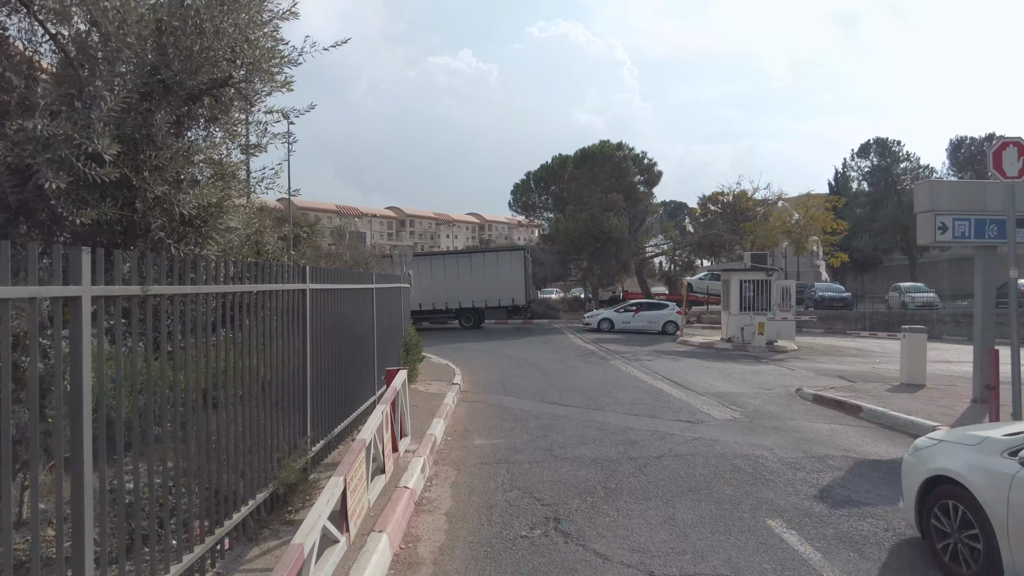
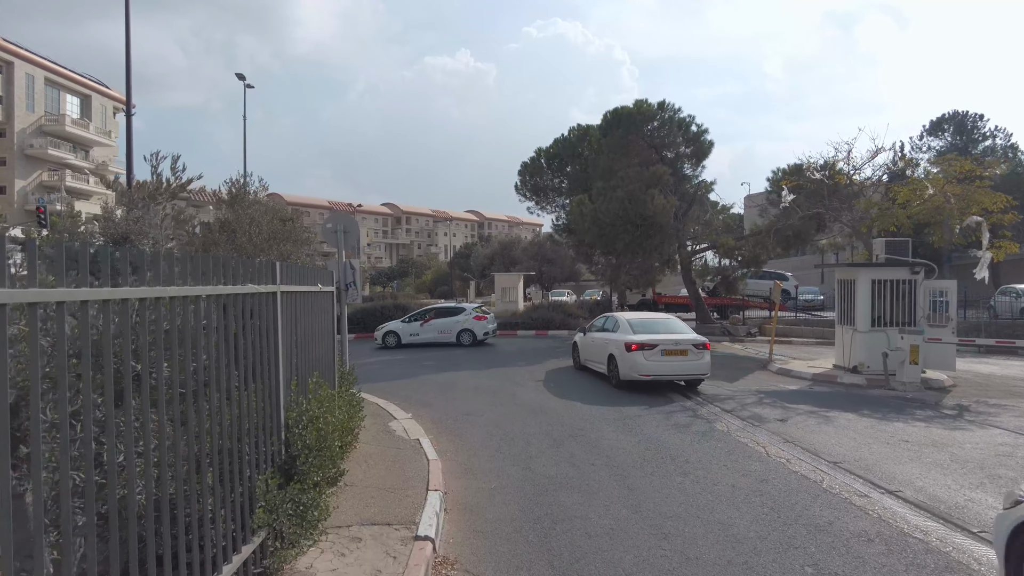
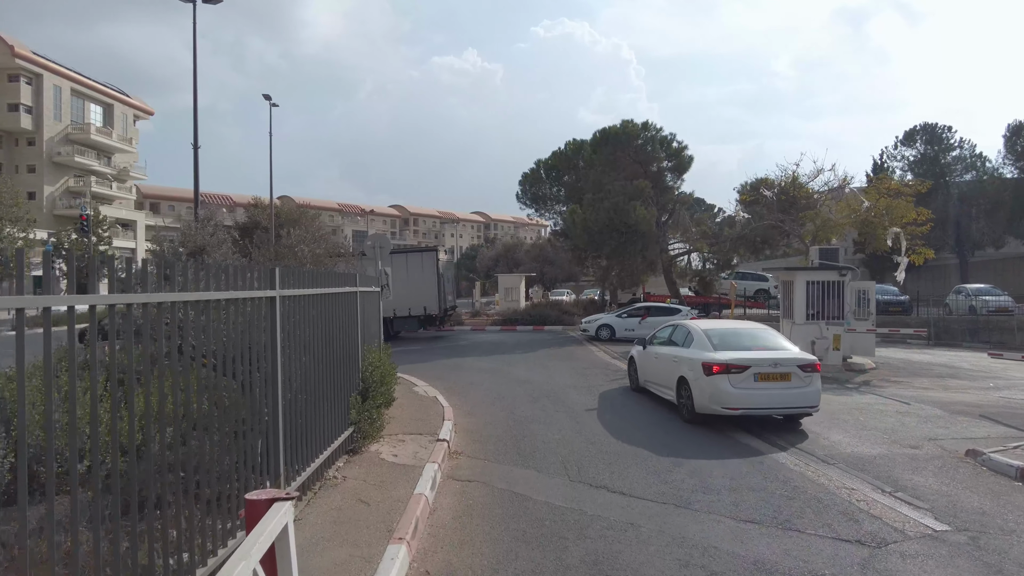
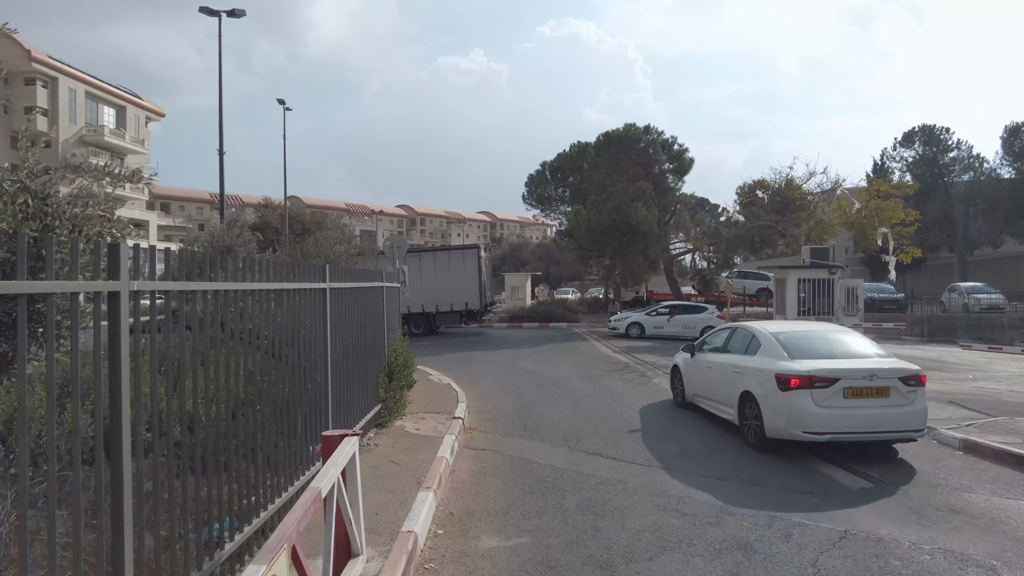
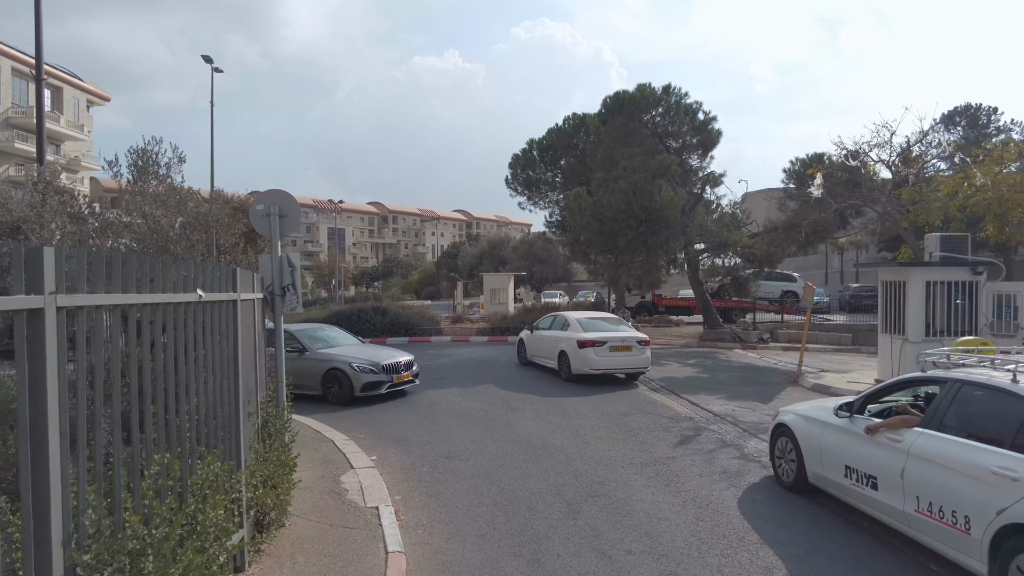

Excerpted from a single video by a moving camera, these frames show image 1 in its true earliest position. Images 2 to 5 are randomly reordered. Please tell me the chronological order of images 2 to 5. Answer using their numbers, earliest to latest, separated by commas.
4, 3, 2, 5
